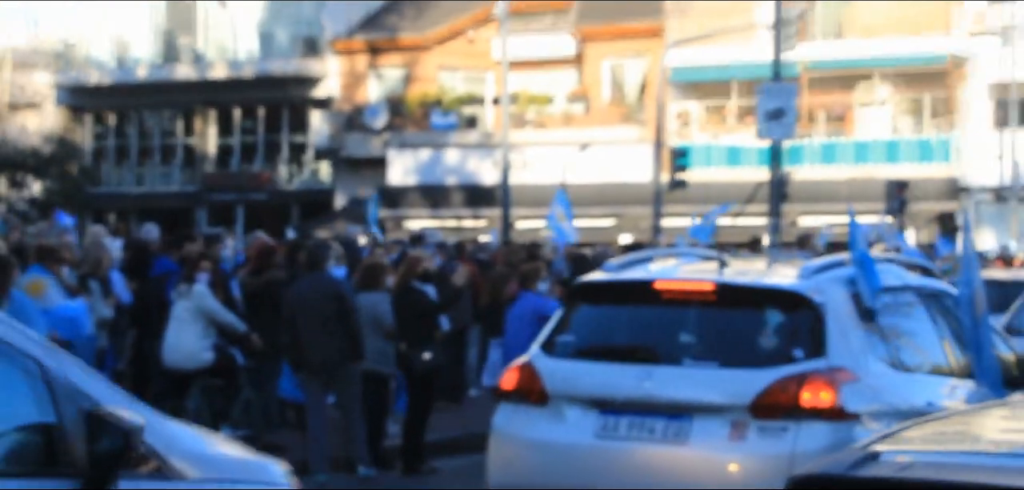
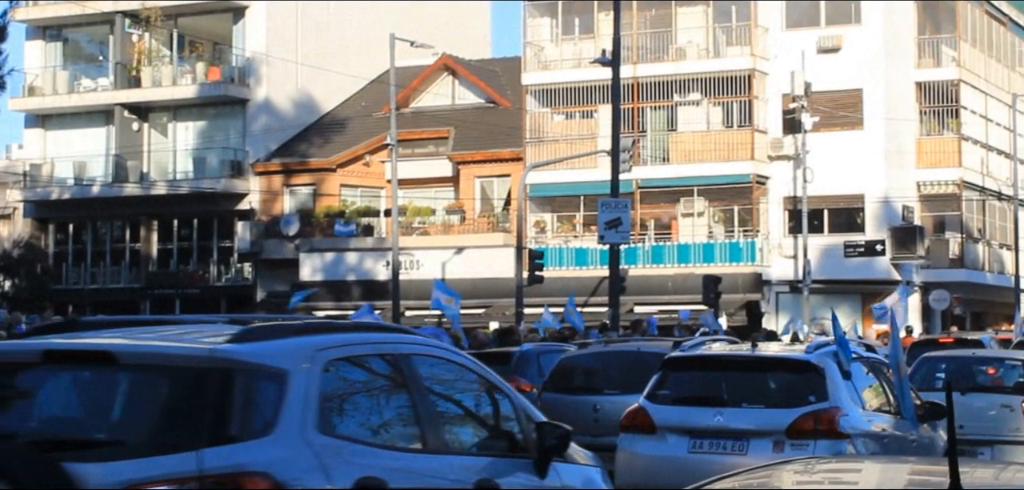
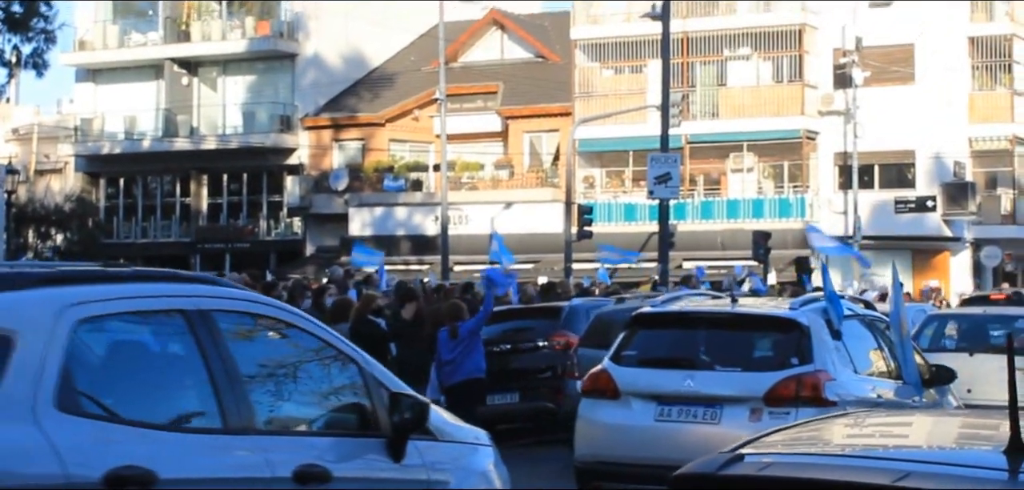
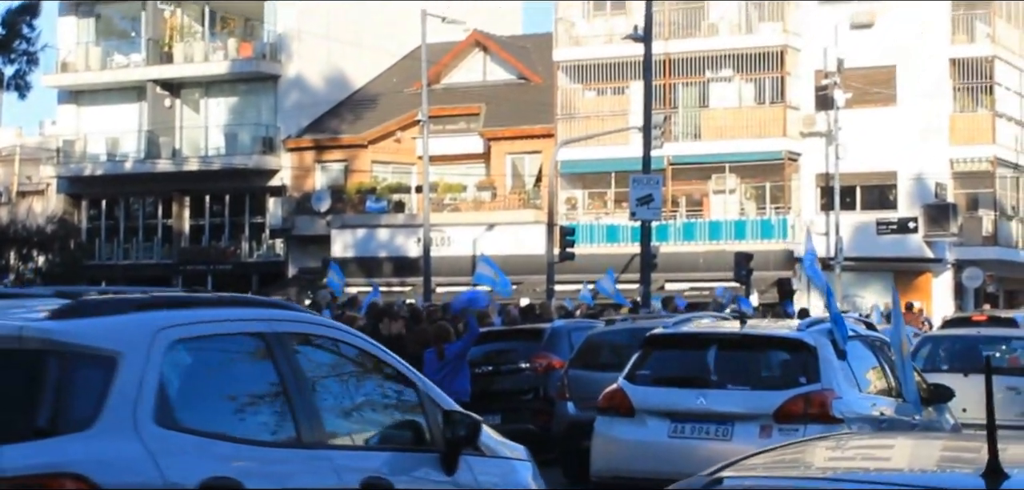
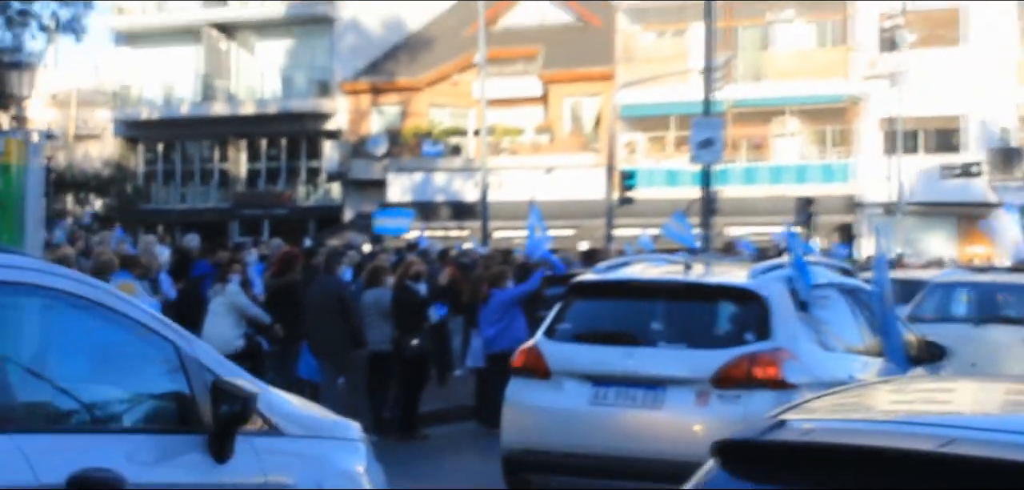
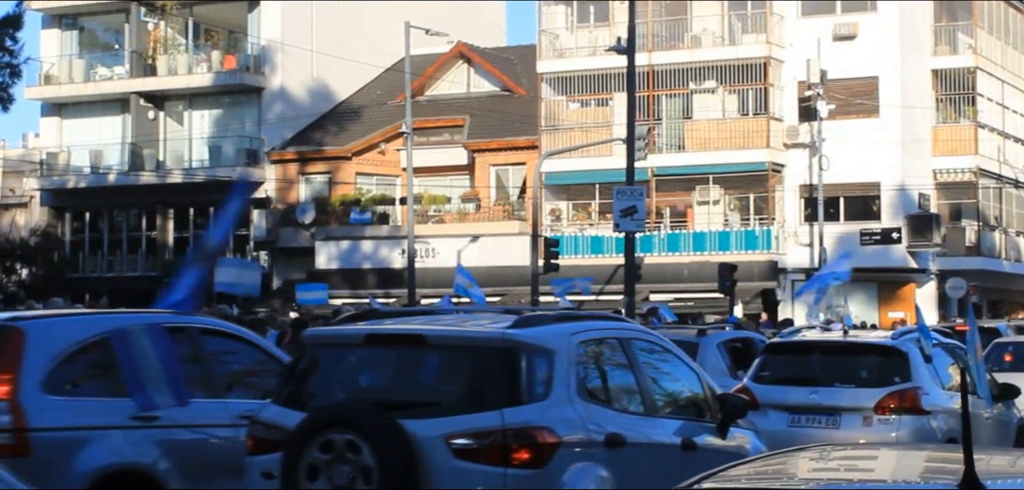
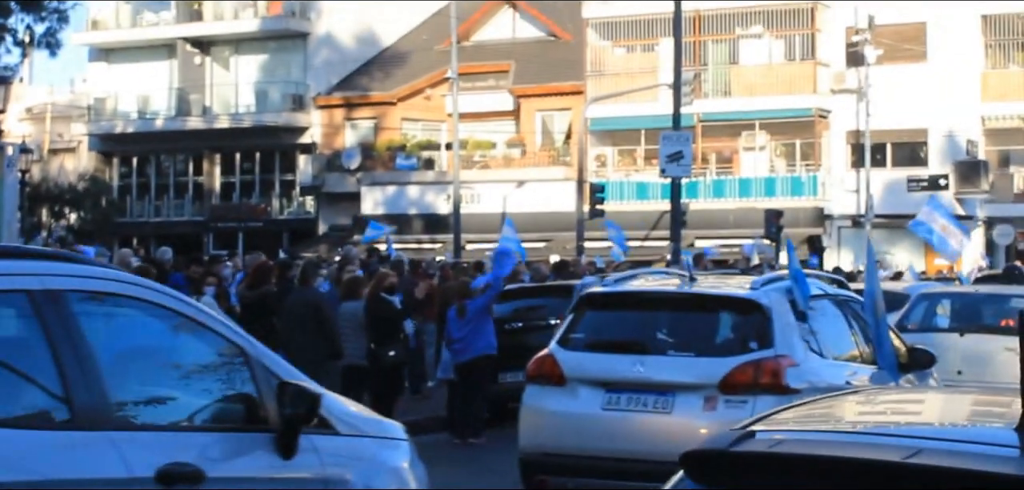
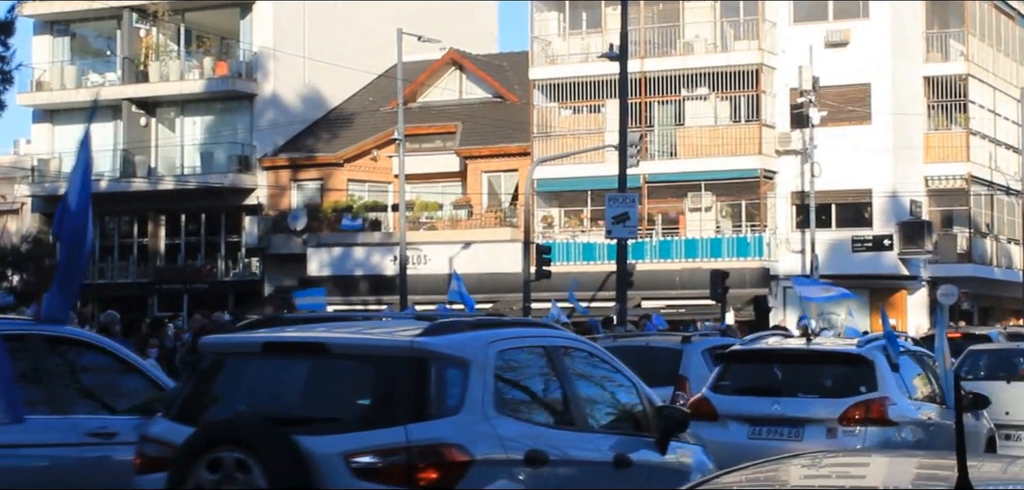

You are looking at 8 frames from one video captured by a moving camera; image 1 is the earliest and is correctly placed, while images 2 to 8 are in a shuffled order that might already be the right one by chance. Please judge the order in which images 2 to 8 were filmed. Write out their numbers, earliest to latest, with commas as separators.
5, 7, 3, 4, 2, 8, 6
